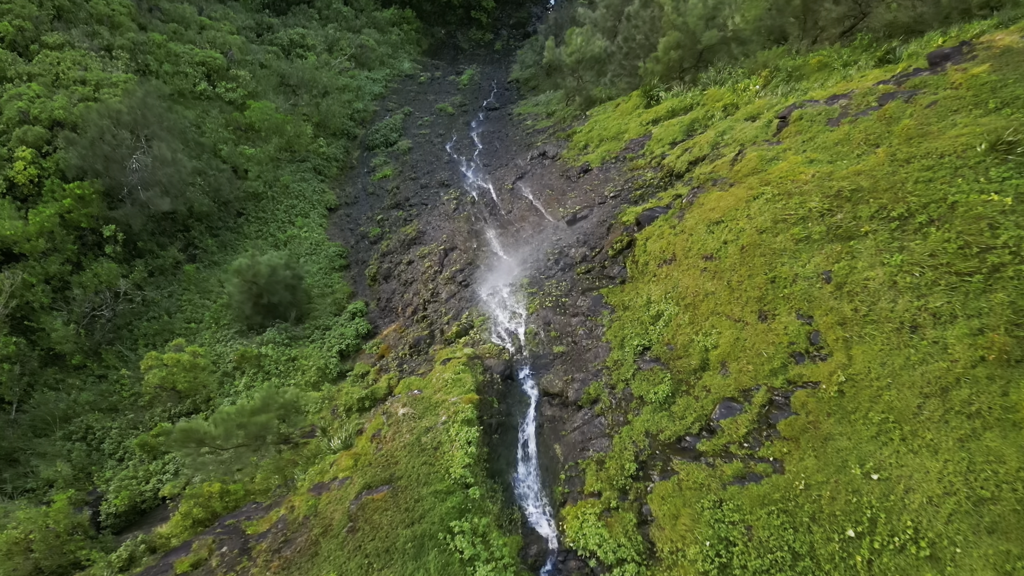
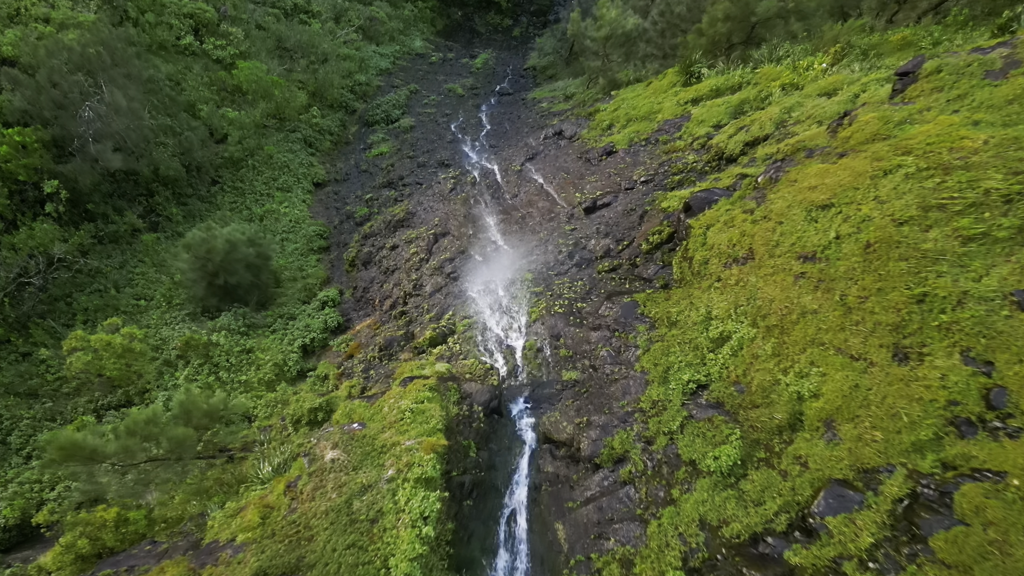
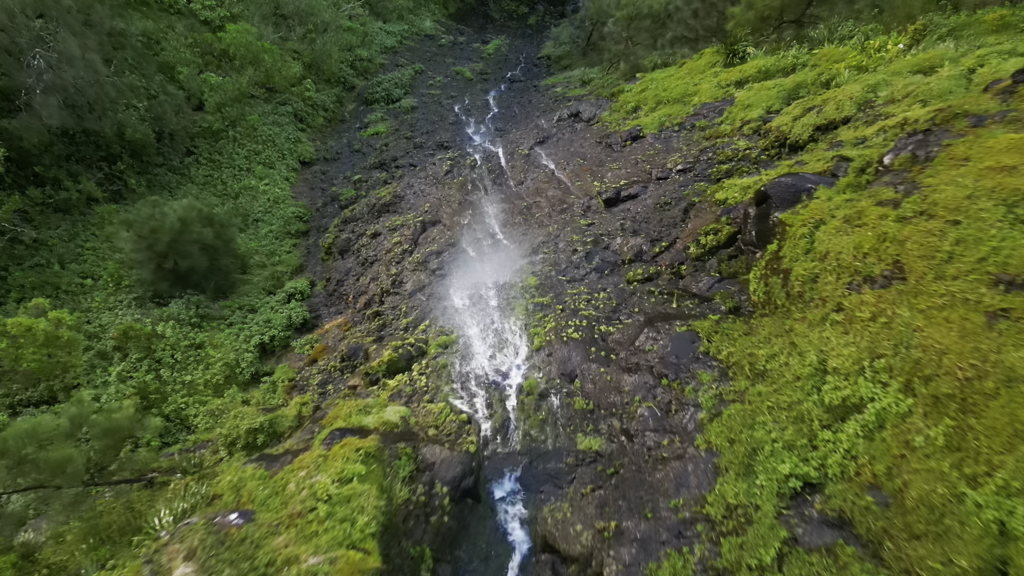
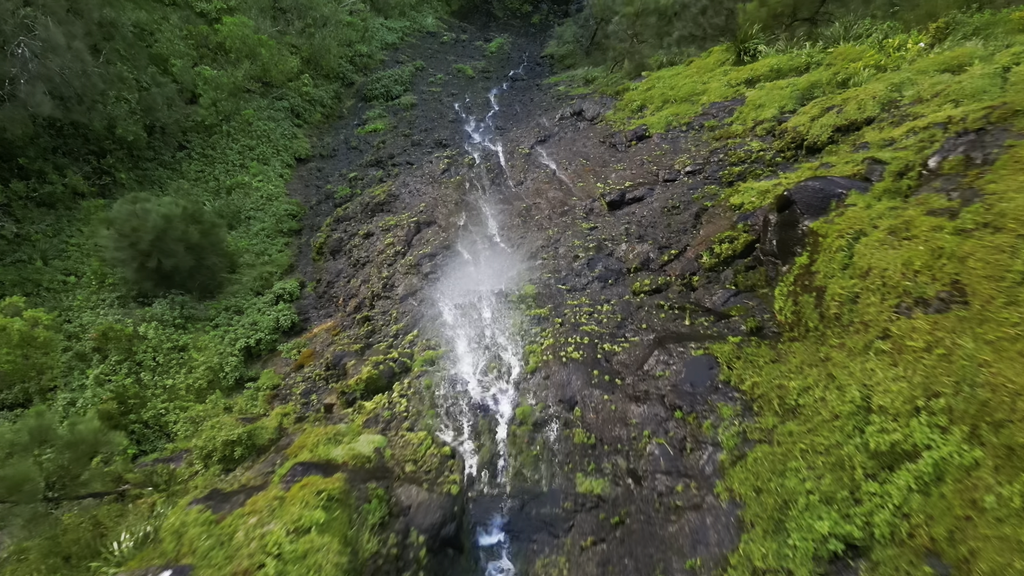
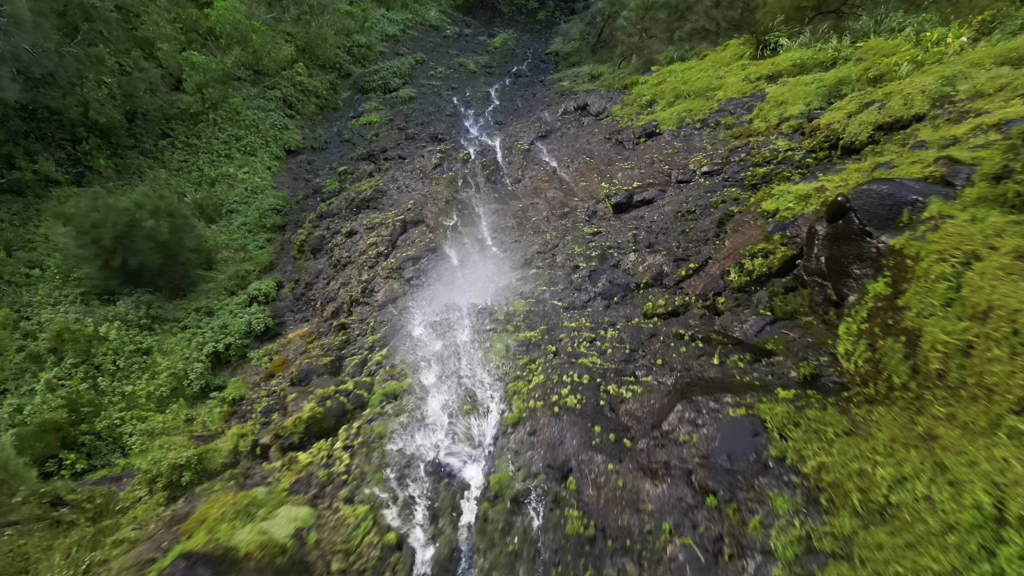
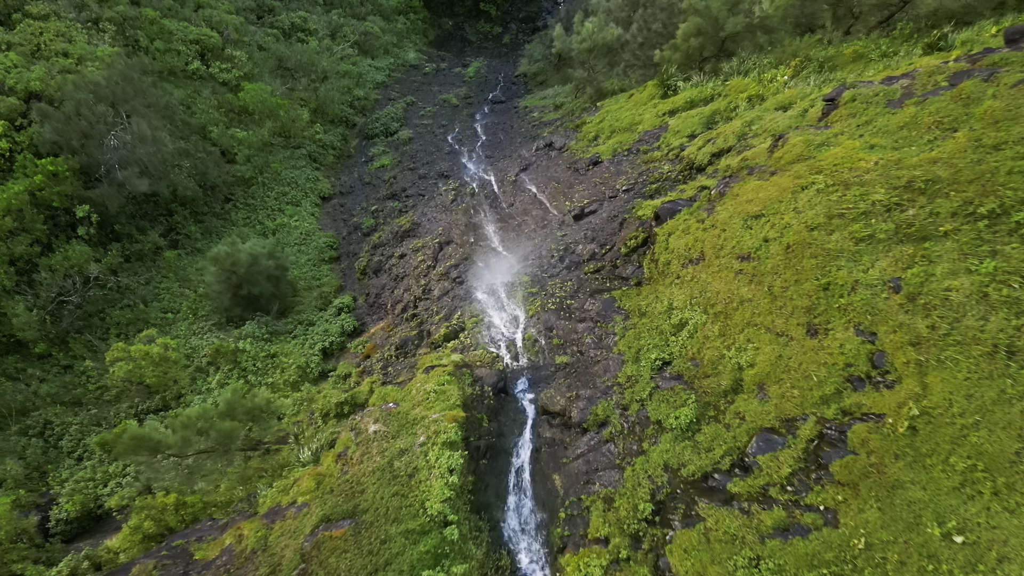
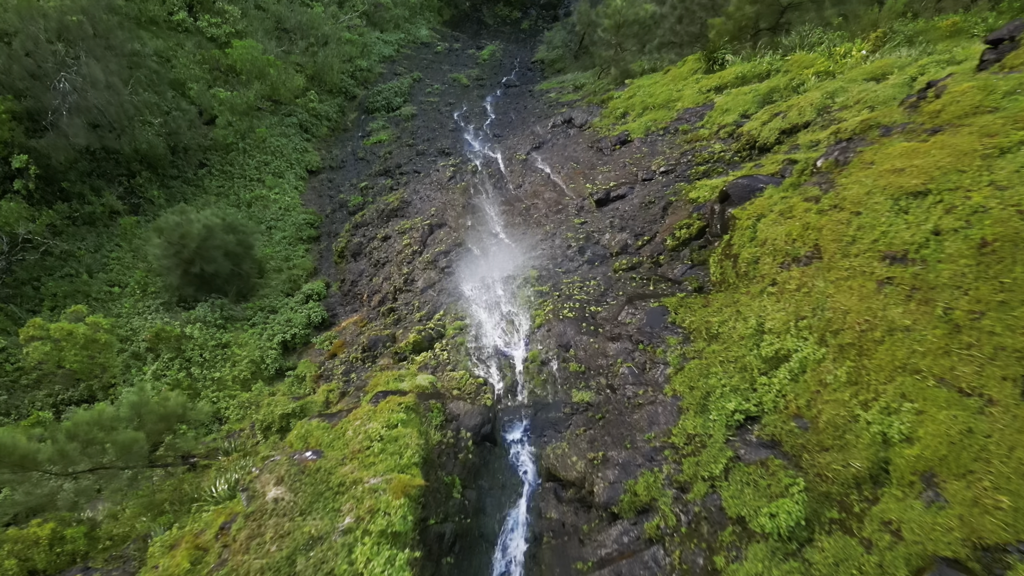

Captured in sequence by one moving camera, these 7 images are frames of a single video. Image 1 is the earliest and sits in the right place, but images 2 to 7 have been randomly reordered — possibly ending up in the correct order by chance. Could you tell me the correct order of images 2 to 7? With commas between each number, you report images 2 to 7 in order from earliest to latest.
6, 2, 7, 3, 4, 5
